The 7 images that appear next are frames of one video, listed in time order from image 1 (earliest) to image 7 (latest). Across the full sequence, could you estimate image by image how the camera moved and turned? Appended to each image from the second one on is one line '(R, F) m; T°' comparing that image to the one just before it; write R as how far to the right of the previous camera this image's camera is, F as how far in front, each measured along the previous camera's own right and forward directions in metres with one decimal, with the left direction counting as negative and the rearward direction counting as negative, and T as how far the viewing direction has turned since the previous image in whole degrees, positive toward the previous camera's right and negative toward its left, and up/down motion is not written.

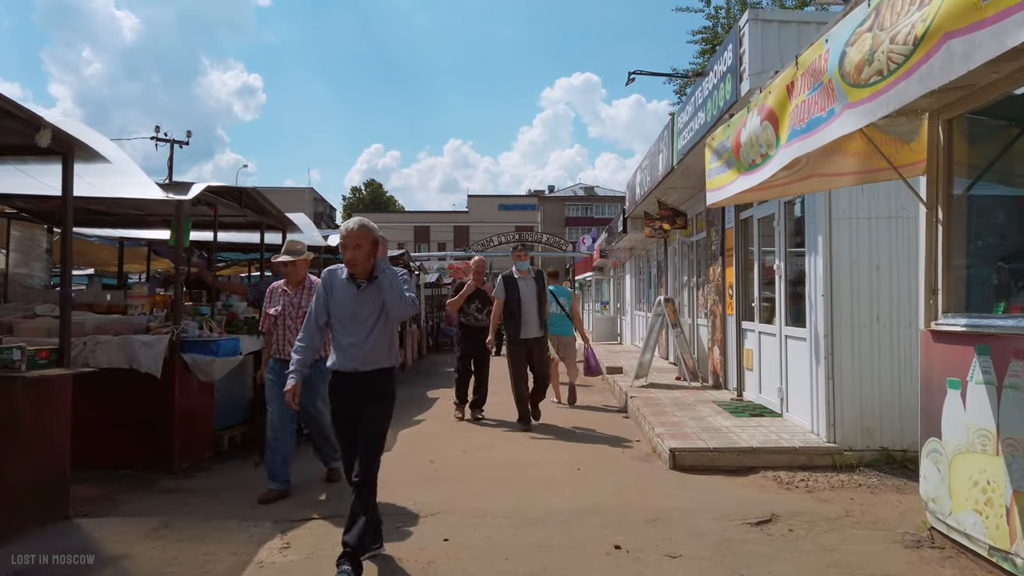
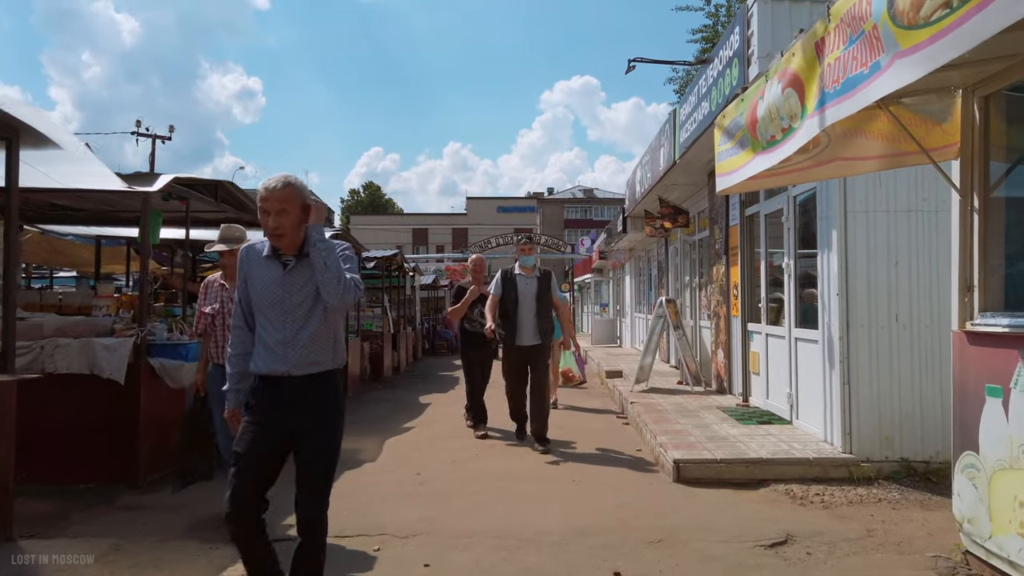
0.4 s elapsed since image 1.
(+0.1, +0.4) m; 0°
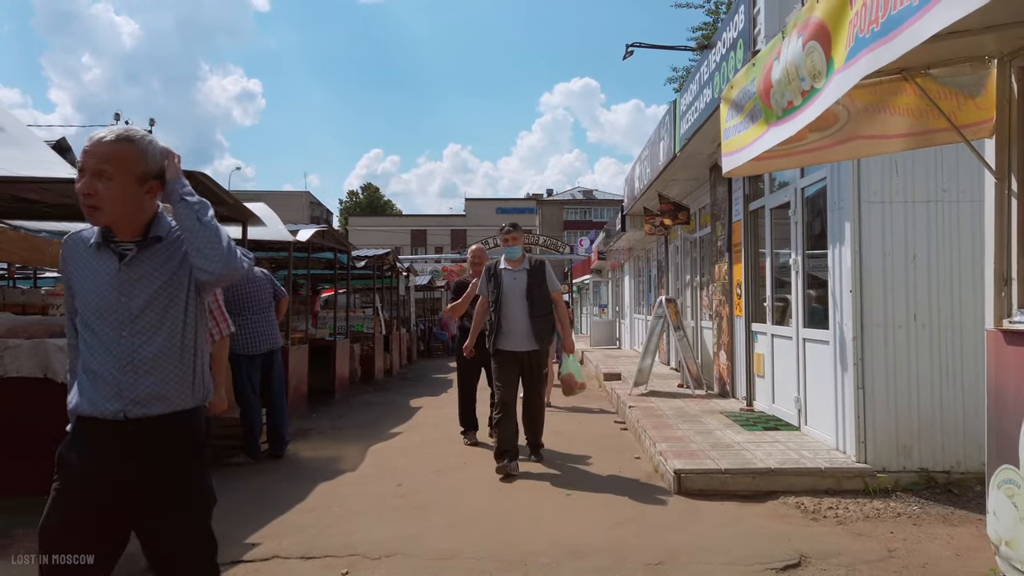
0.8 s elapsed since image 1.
(+0.1, +0.4) m; 0°
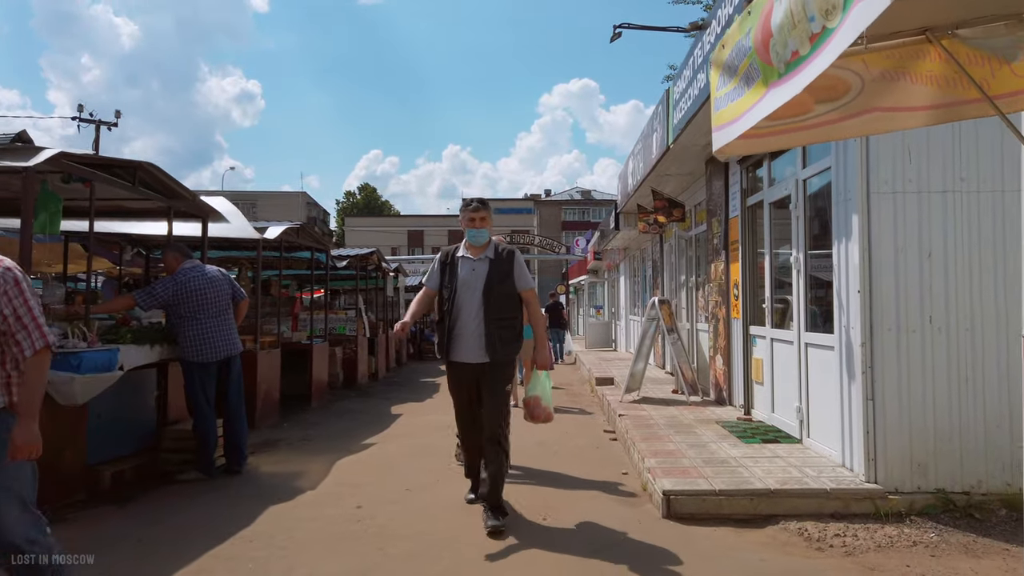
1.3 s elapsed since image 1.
(+0.2, +0.5) m; 0°
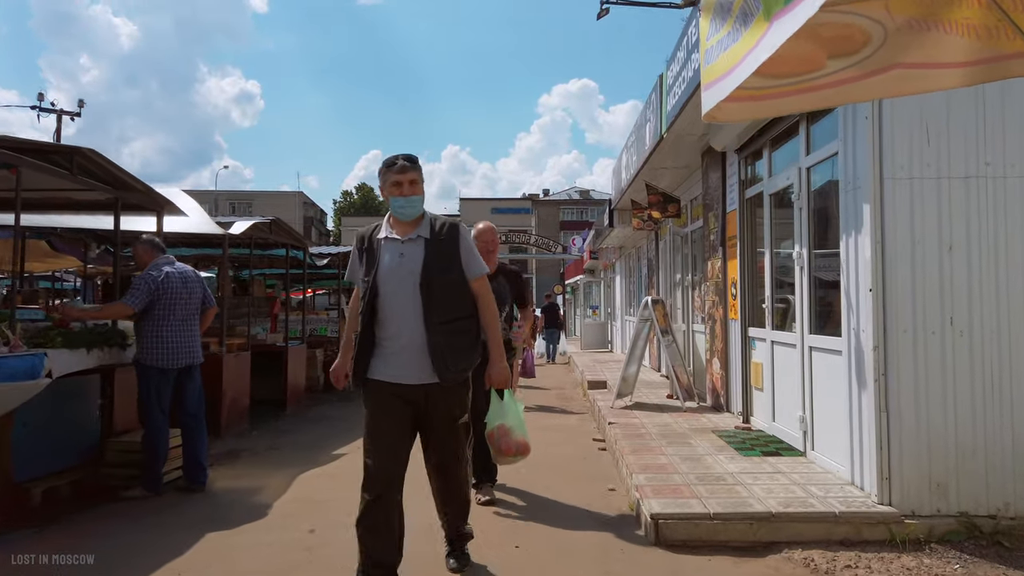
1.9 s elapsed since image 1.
(+0.2, +0.5) m; 0°
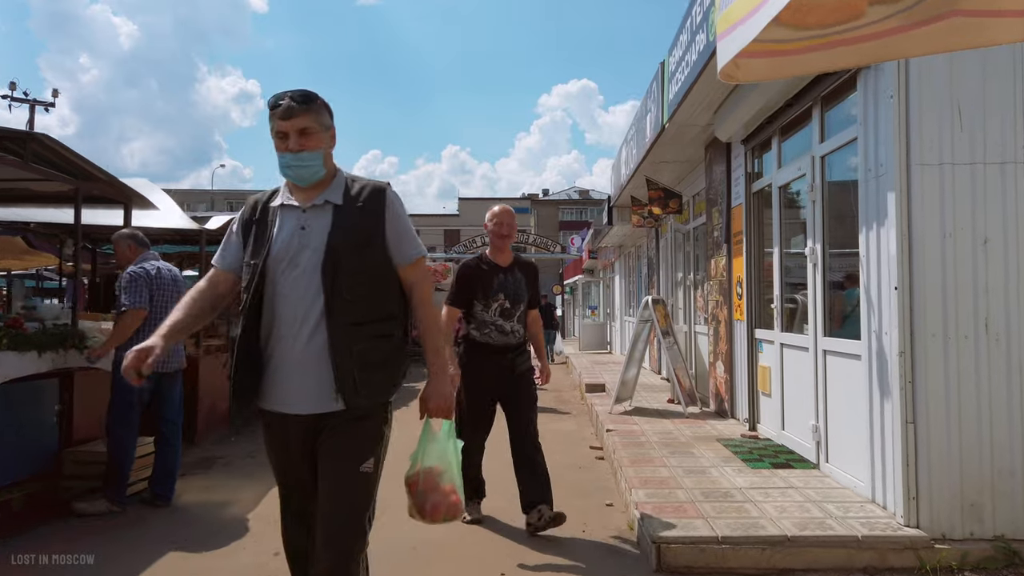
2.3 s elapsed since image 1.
(+0.1, +0.4) m; 0°
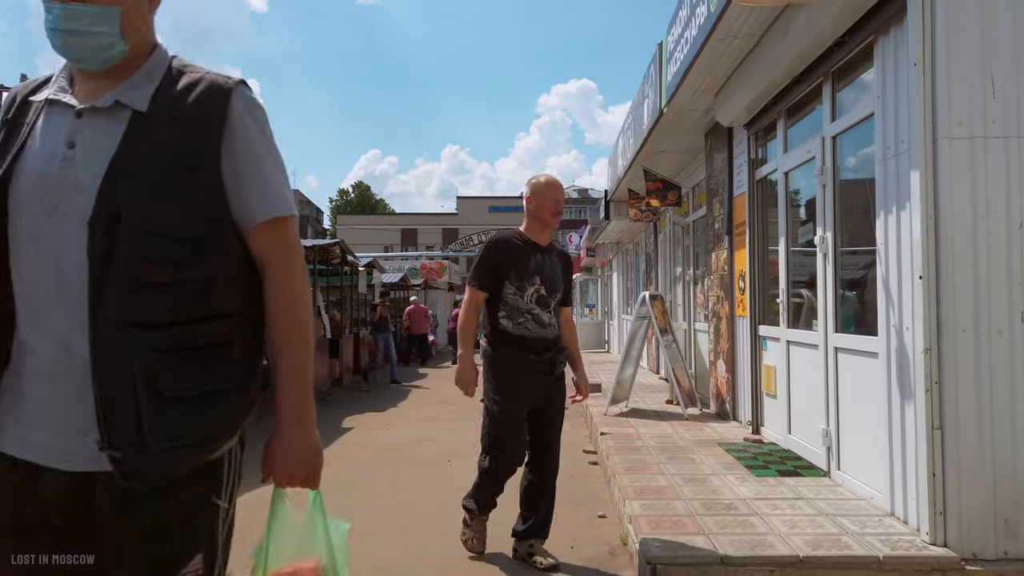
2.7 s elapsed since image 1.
(+0.1, +0.4) m; 0°
